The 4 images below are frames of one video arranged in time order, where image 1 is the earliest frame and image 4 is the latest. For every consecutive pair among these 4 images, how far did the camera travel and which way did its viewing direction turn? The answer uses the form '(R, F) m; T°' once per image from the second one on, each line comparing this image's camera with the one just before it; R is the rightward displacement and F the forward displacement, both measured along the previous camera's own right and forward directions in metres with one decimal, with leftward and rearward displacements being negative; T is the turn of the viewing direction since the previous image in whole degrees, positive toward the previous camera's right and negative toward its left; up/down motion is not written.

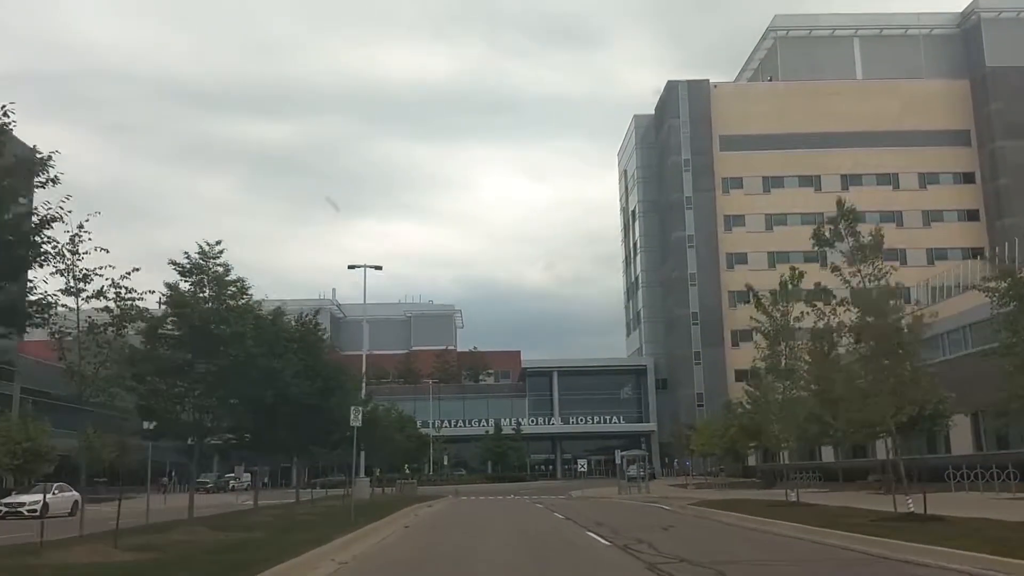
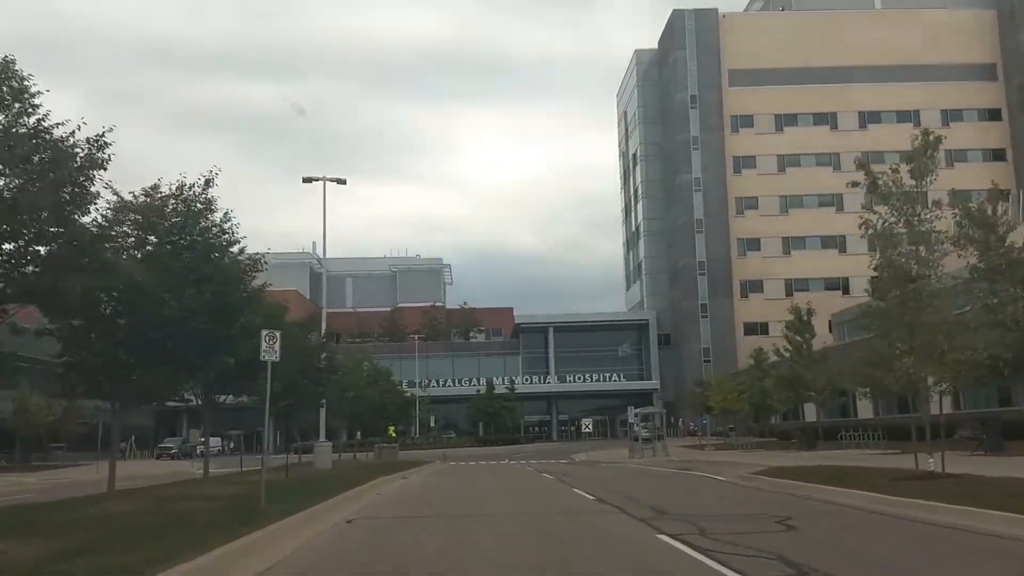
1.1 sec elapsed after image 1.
(-0.2, +7.1) m; +1°
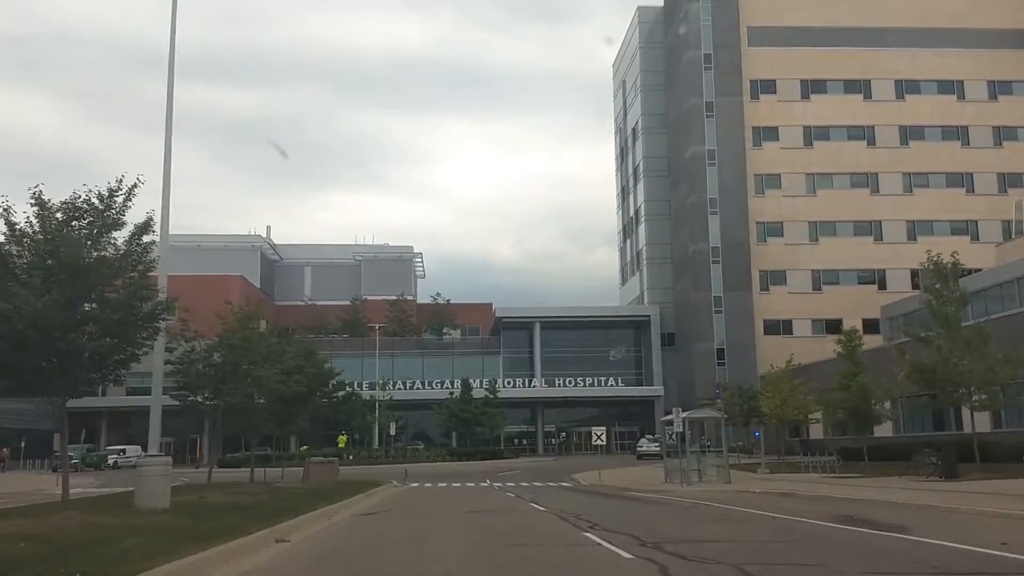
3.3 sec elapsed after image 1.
(-0.5, +13.0) m; +2°
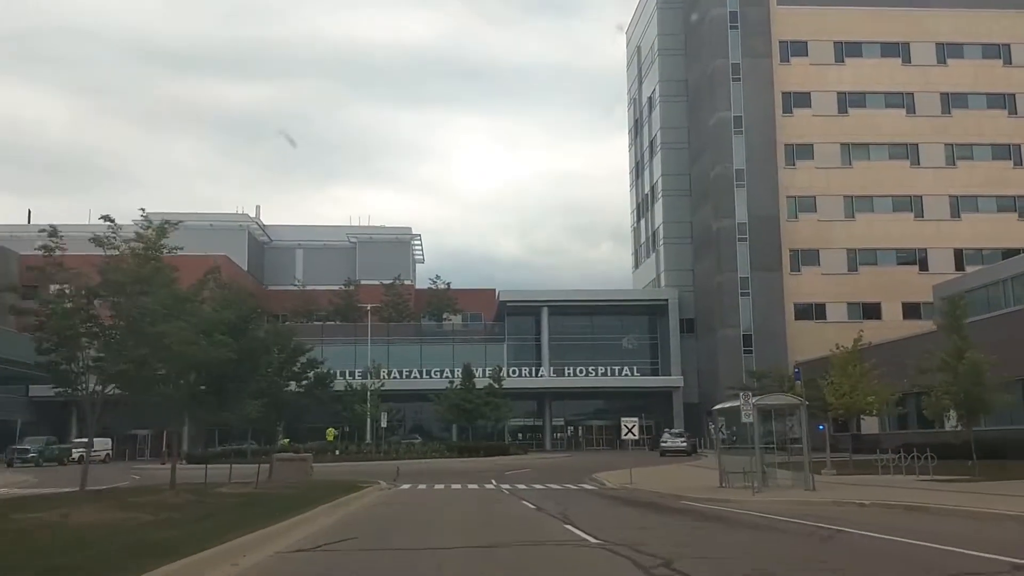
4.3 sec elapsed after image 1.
(-0.3, +6.3) m; 0°
